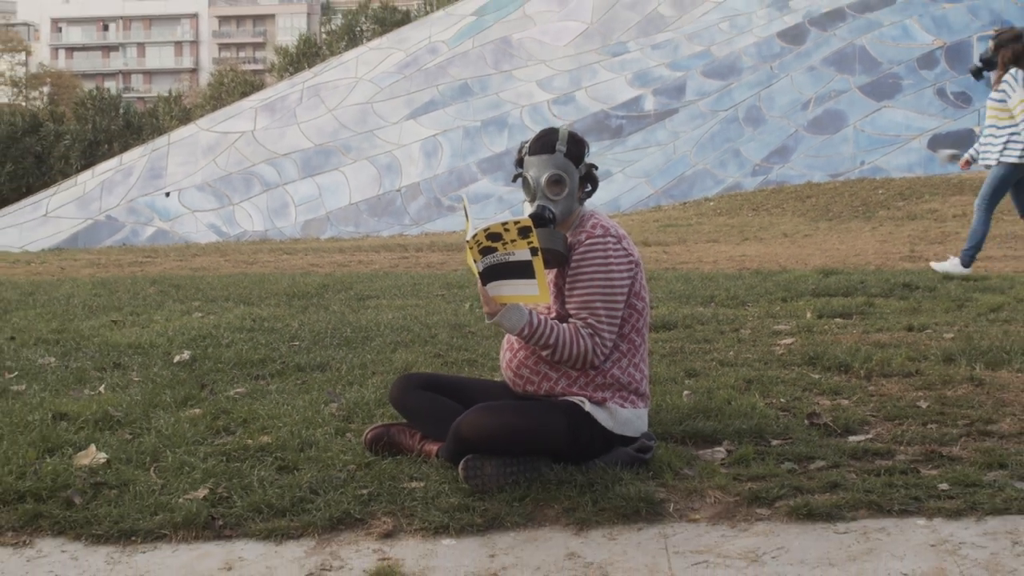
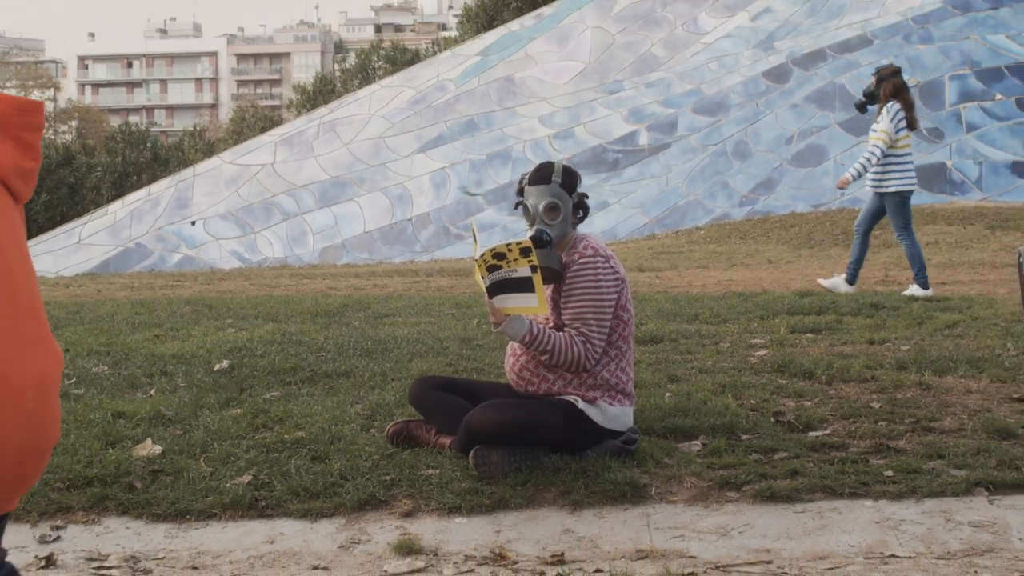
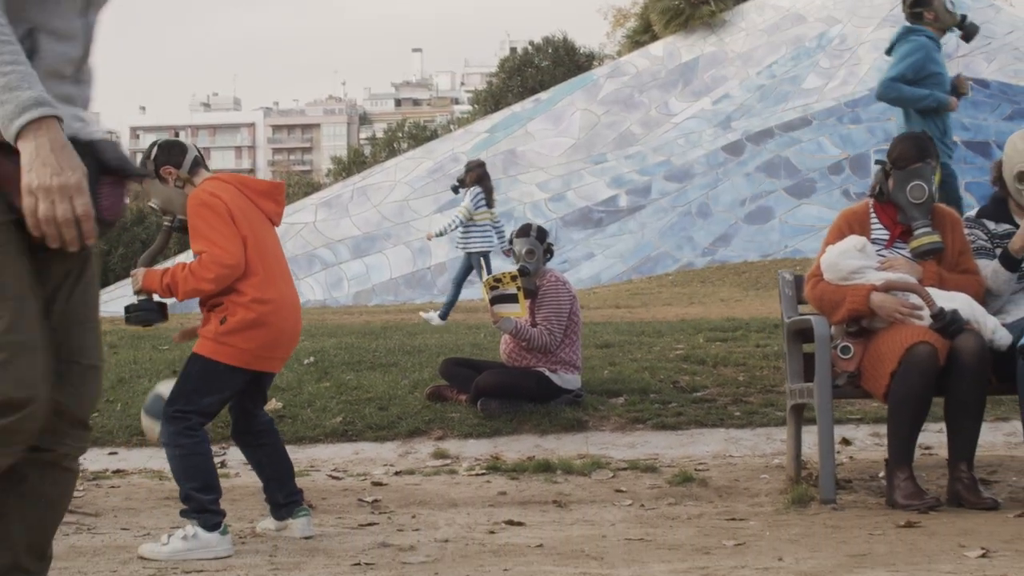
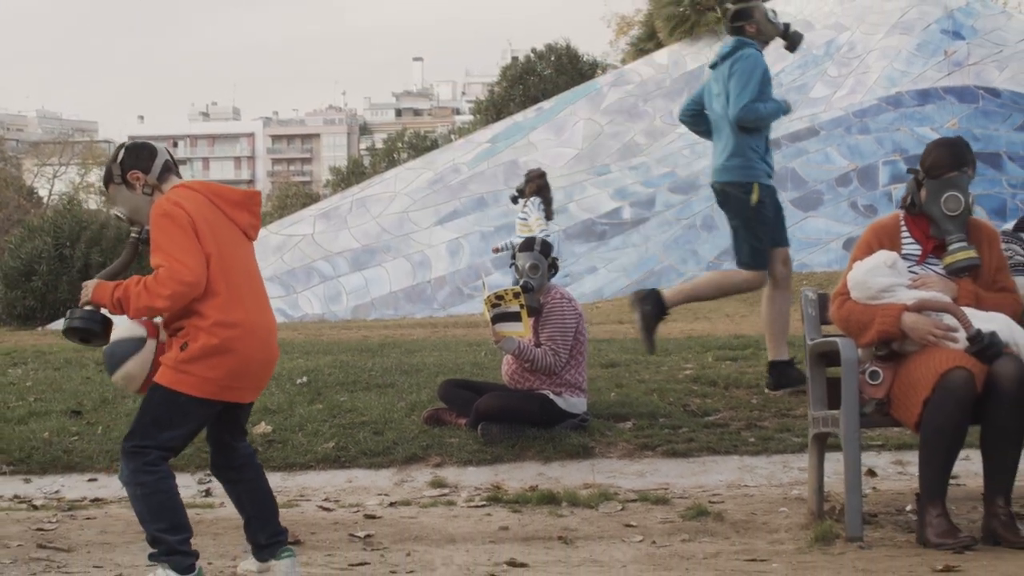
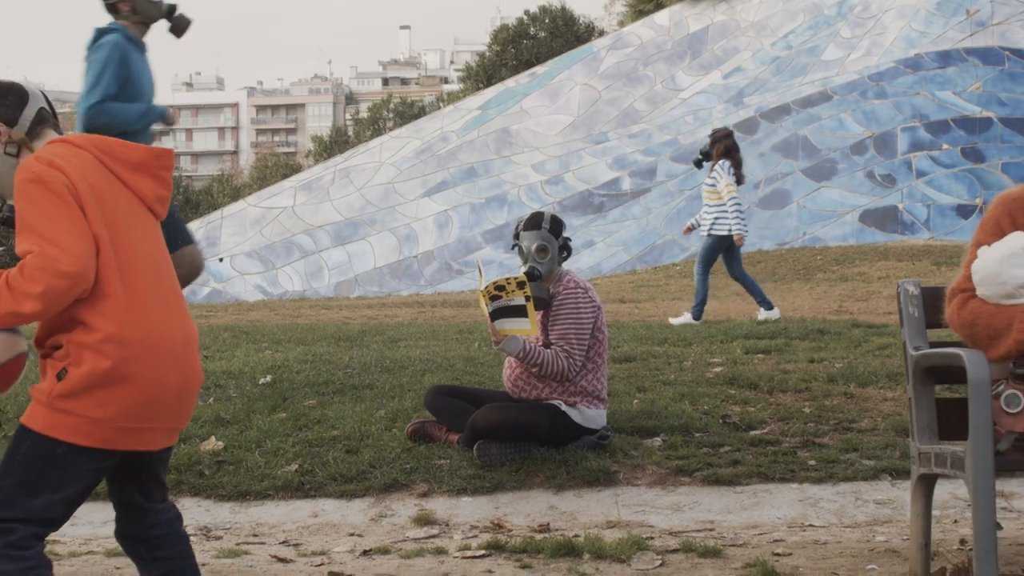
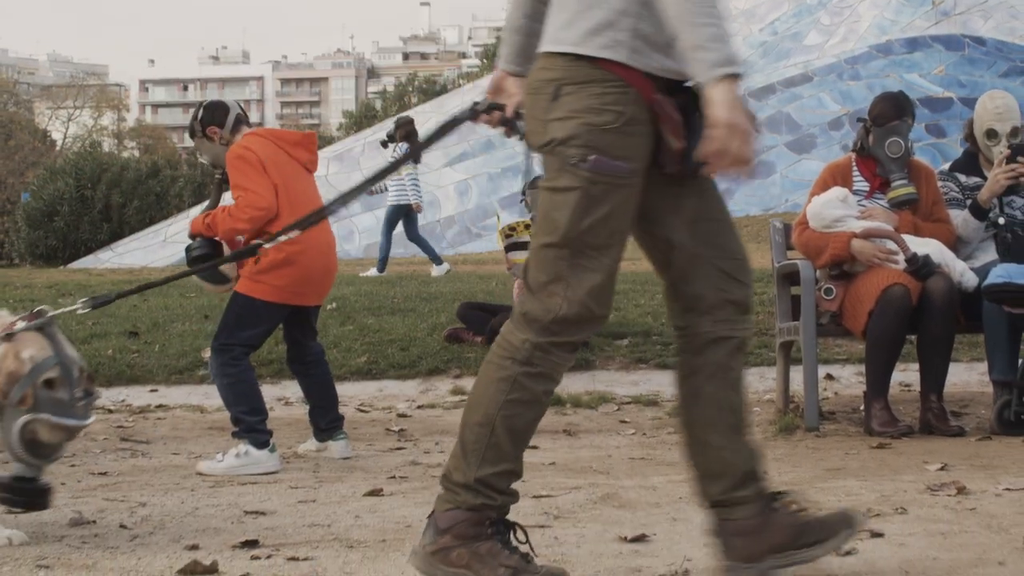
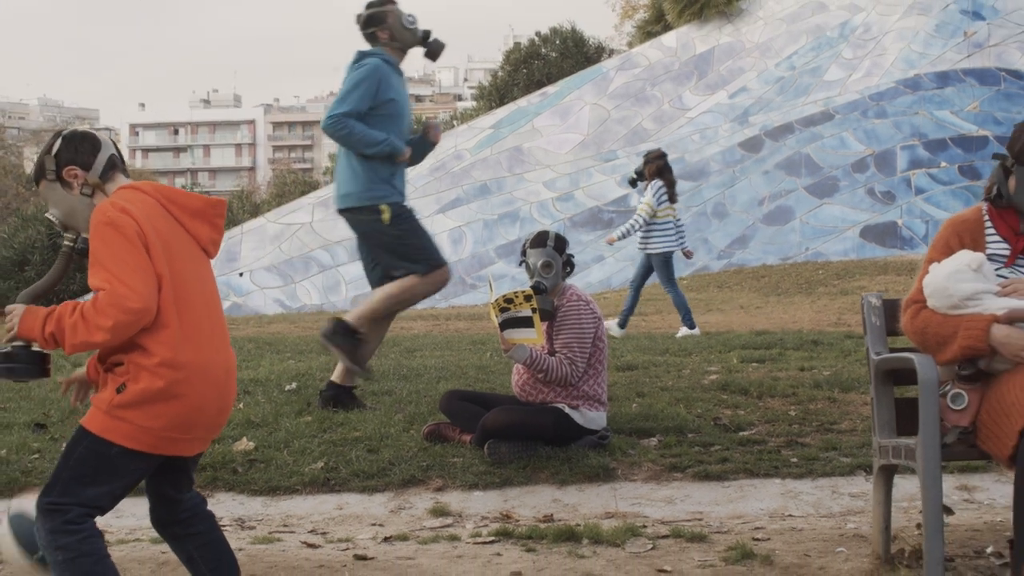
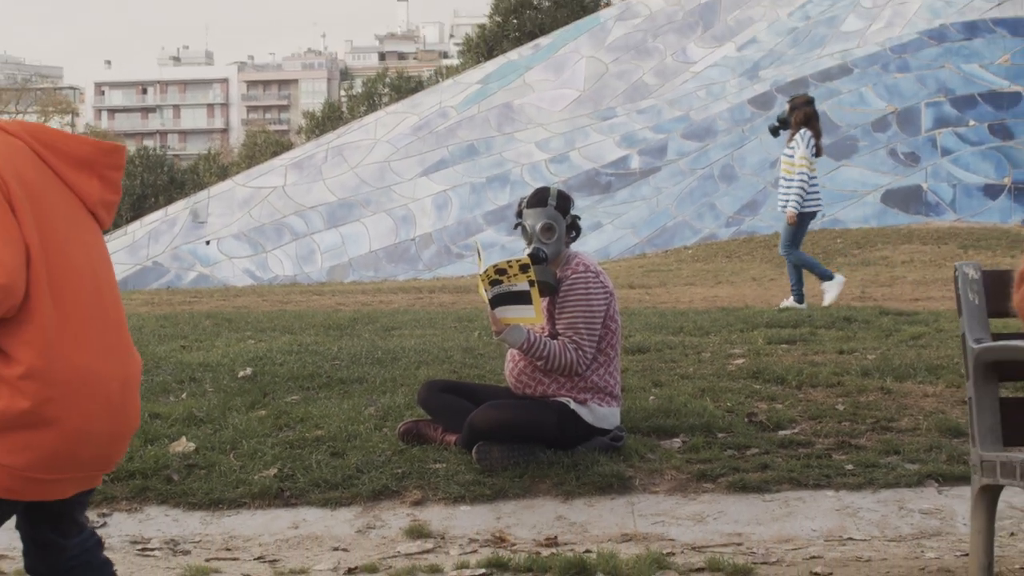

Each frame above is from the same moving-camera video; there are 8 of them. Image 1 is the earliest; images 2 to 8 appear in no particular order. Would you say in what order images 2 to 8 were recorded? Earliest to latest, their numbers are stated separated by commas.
2, 8, 5, 7, 4, 3, 6
